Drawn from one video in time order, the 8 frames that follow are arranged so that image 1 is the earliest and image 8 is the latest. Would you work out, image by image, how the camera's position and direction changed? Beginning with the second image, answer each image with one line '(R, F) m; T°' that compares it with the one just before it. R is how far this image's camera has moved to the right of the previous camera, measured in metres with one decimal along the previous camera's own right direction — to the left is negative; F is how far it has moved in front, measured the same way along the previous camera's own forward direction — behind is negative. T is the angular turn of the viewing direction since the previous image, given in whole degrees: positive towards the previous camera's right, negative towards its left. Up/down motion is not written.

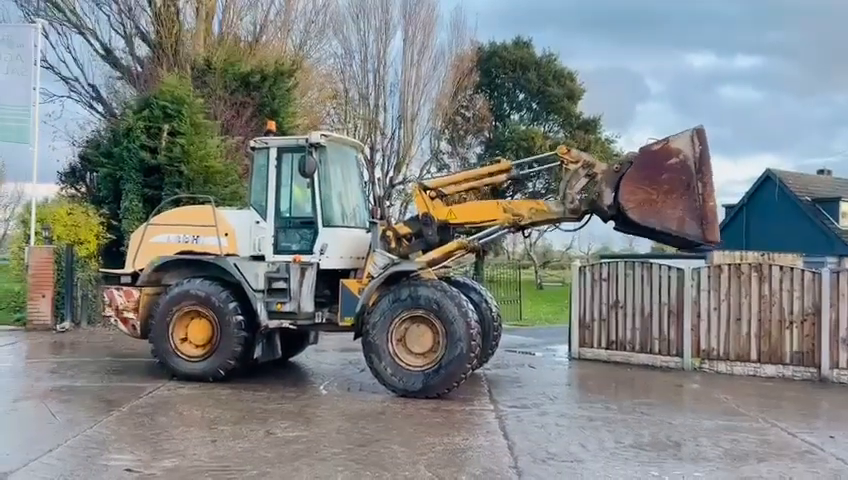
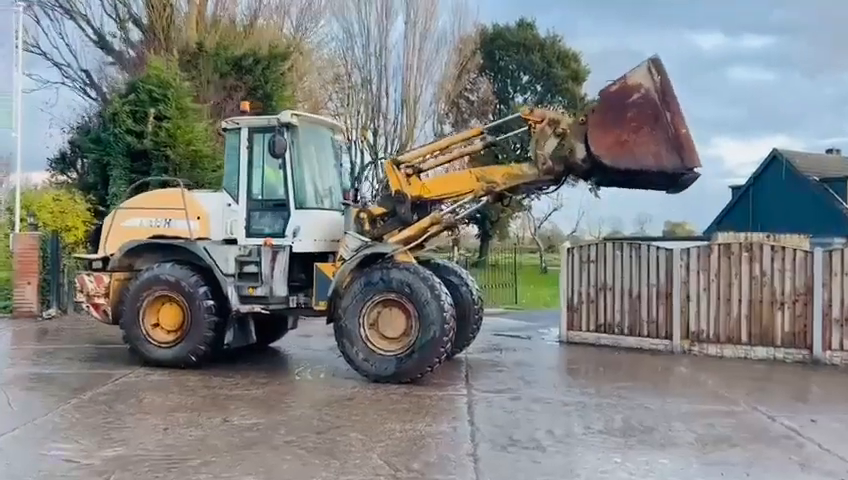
(+0.4, +0.3) m; -1°
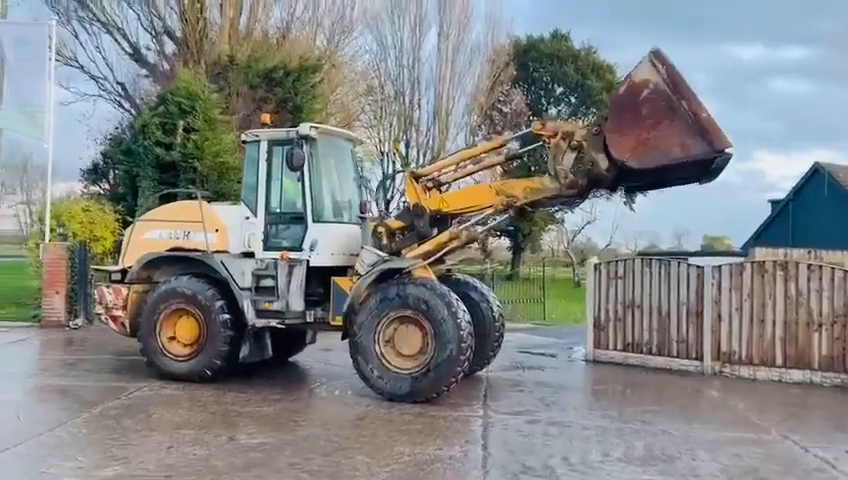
(+0.2, +0.2) m; -3°
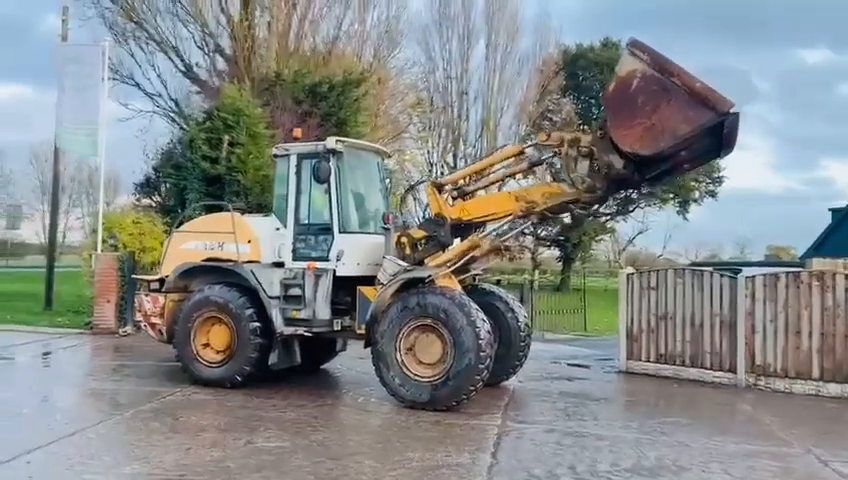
(+0.4, -0.1) m; -4°
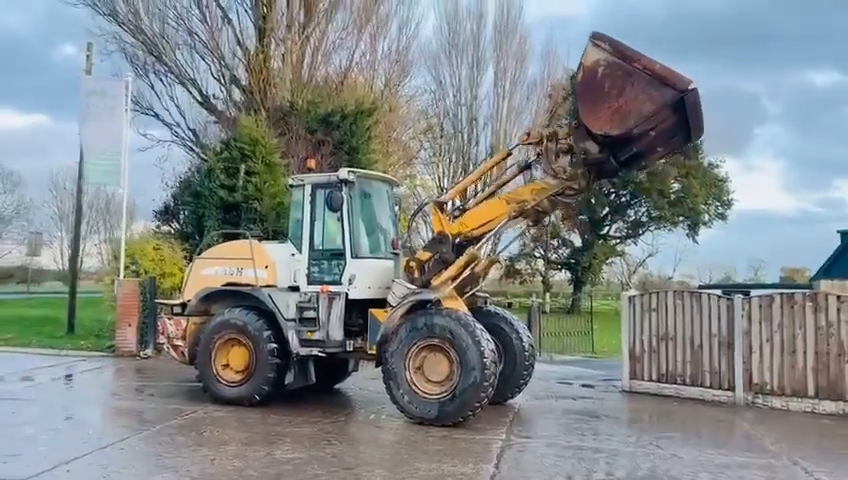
(+0.1, -0.5) m; -1°
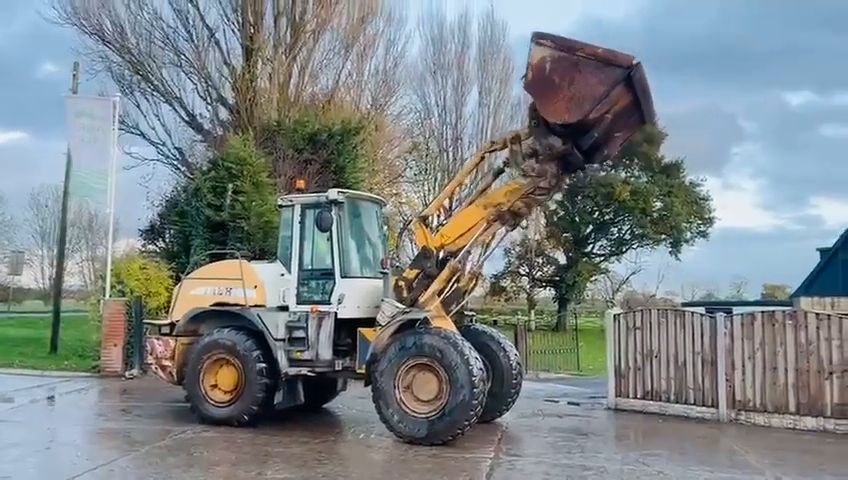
(-0.1, -0.1) m; +1°
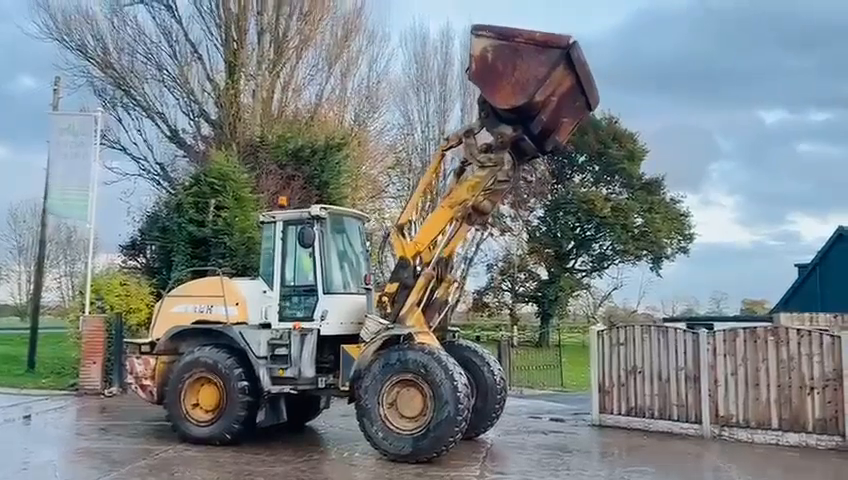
(0.0, 0.0) m; +1°
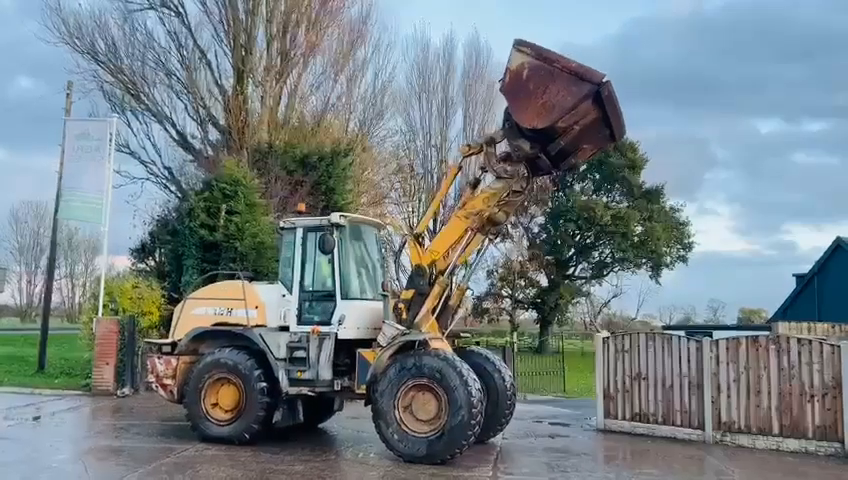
(-0.2, -0.3) m; 0°
